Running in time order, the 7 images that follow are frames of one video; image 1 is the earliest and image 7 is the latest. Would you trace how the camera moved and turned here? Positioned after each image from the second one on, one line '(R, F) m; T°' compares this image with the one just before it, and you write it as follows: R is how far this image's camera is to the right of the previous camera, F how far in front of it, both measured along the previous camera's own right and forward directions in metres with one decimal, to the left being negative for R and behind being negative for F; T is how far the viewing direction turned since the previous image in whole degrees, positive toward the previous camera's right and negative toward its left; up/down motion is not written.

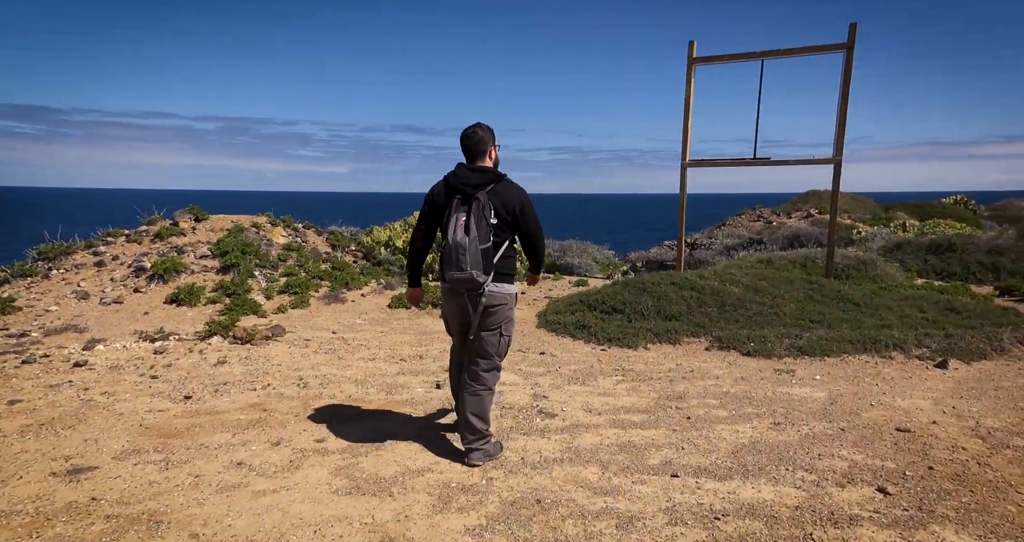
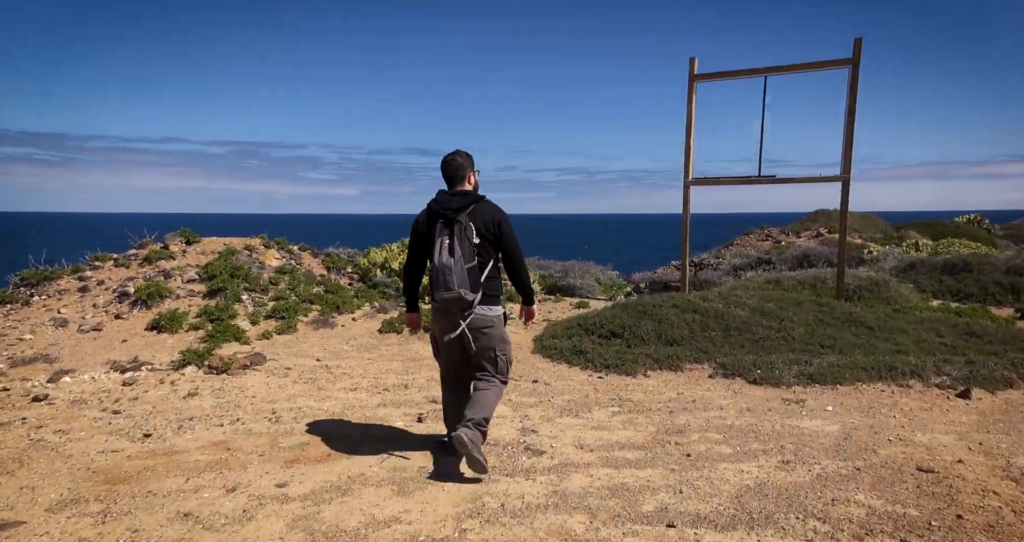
(+0.2, +0.4) m; -1°
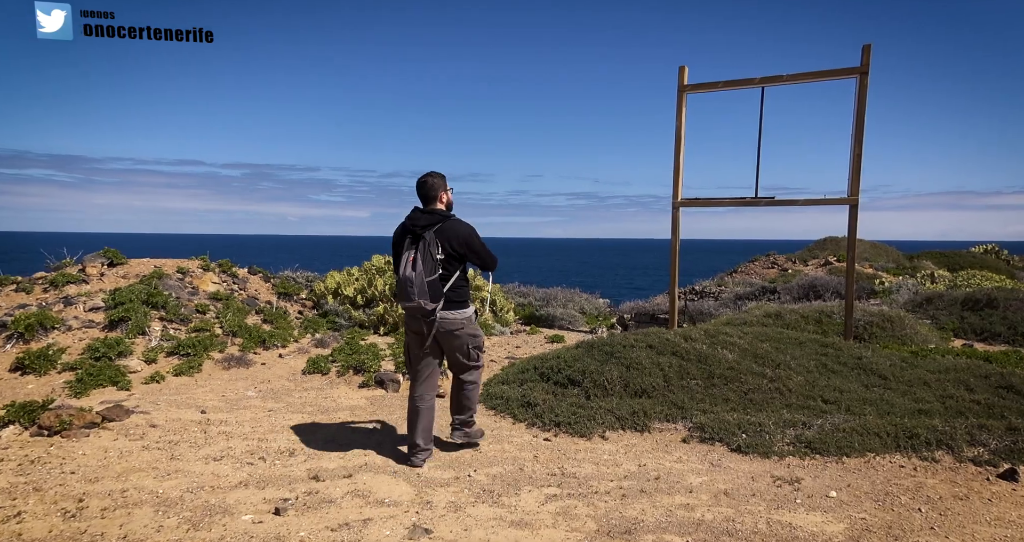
(+0.7, +1.5) m; -1°
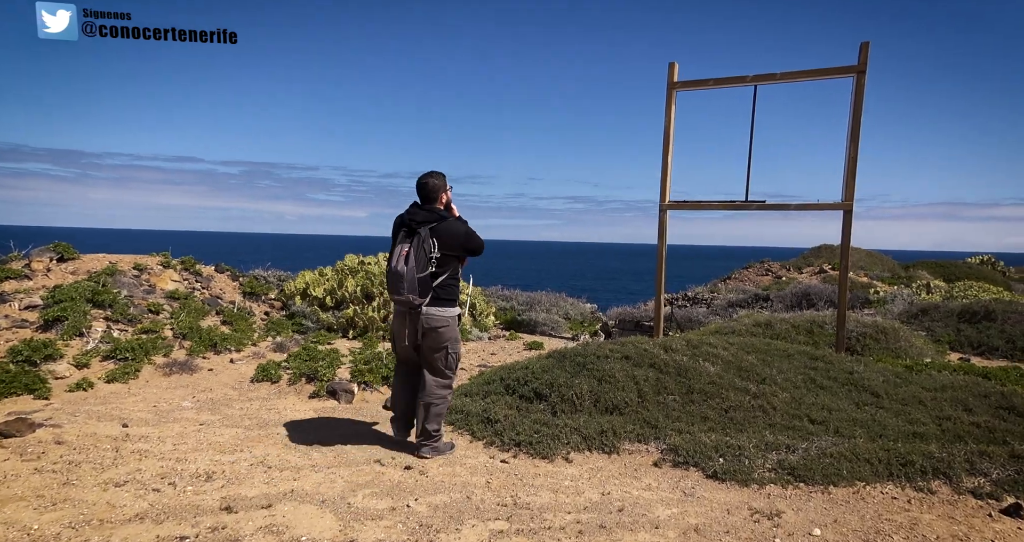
(+0.3, +0.6) m; 0°
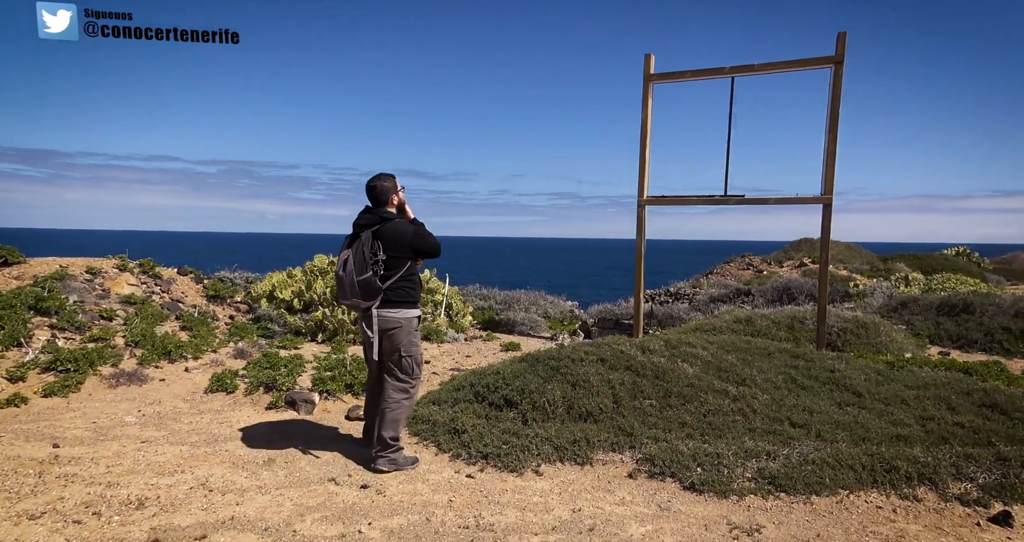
(+0.2, +0.4) m; +1°
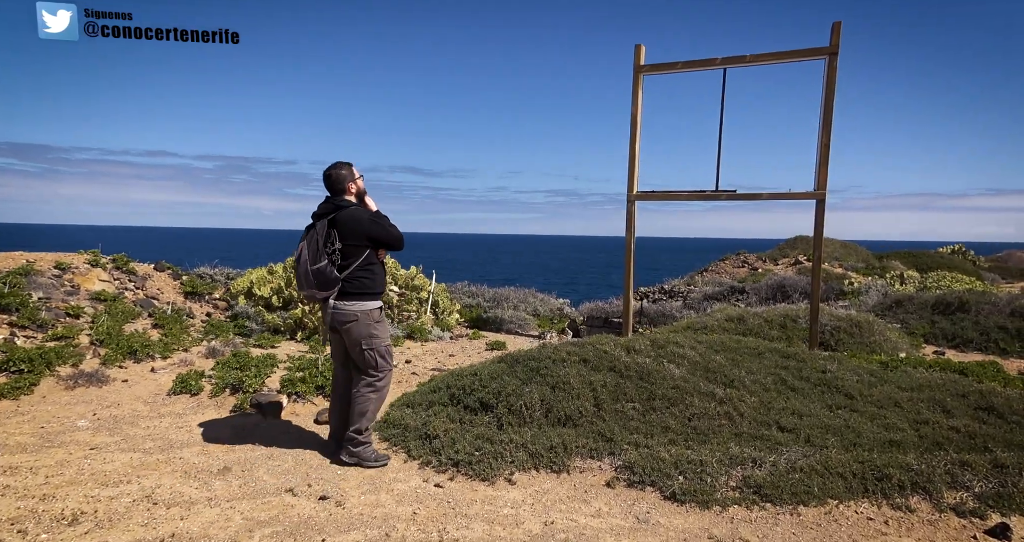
(+0.2, +0.4) m; 0°
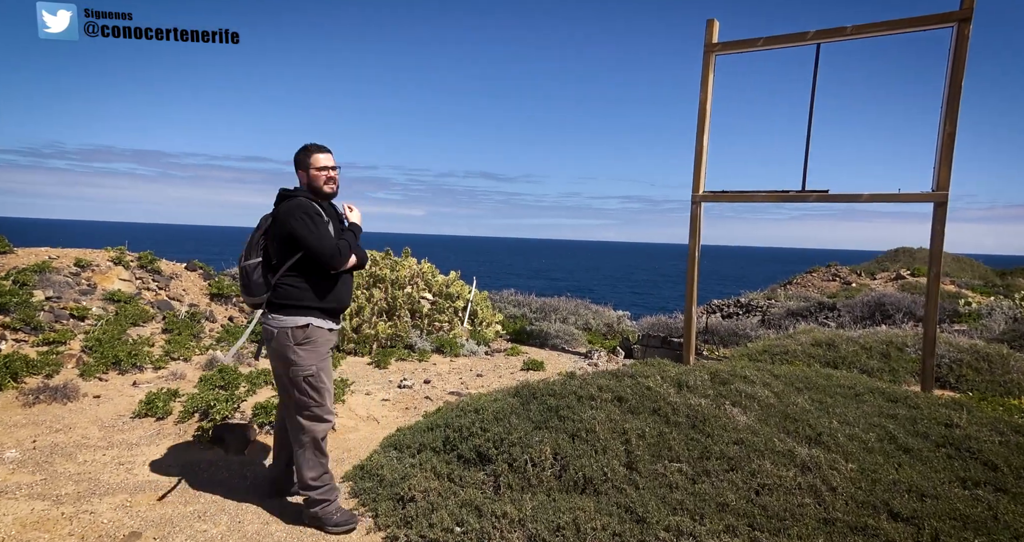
(+0.4, +1.5) m; -6°
